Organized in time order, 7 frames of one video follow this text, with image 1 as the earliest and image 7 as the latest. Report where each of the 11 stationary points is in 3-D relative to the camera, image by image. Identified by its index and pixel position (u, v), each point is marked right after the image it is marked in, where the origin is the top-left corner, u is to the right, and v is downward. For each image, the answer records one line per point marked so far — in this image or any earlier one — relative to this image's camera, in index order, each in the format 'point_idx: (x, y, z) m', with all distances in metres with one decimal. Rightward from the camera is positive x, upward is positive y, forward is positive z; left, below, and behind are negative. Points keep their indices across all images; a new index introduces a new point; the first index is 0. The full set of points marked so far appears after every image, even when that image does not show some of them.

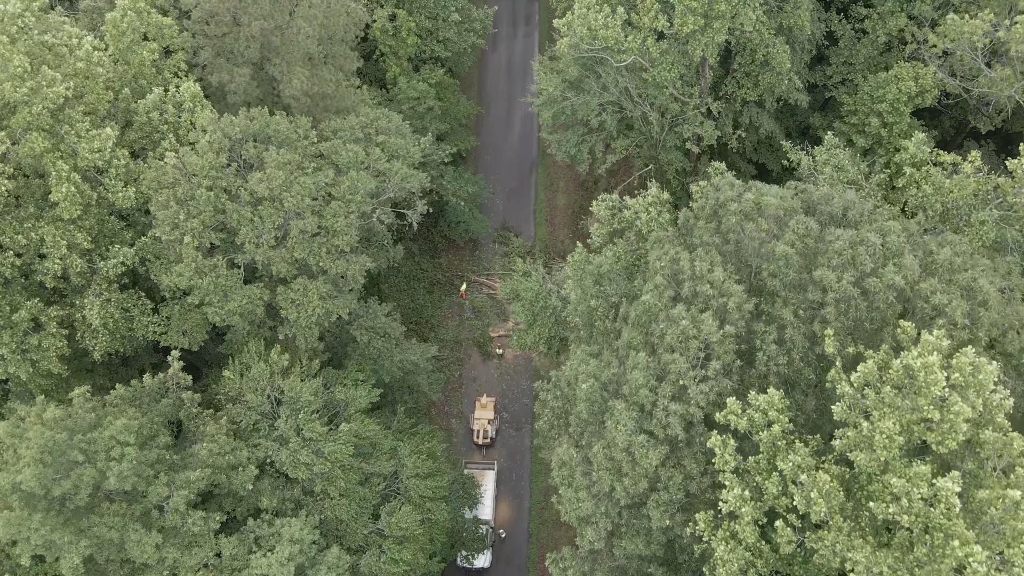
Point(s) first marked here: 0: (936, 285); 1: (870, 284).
0: (+8.3, +0.1, +14.6) m
1: (+7.1, +0.1, +14.8) m
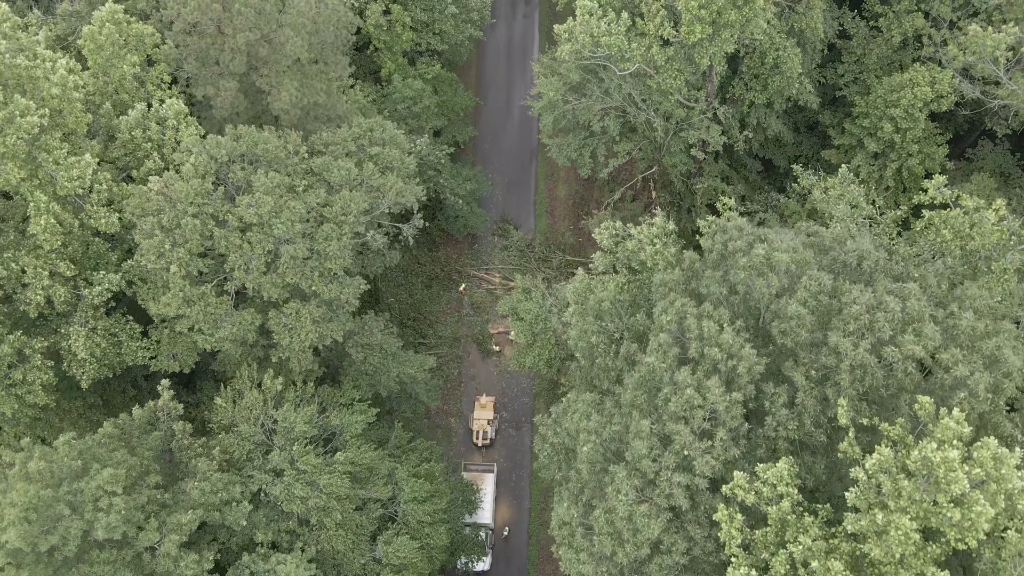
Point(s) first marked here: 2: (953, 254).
0: (+8.2, -1.2, +13.8) m
1: (+7.1, -1.2, +14.1) m
2: (+10.2, +0.8, +17.2) m
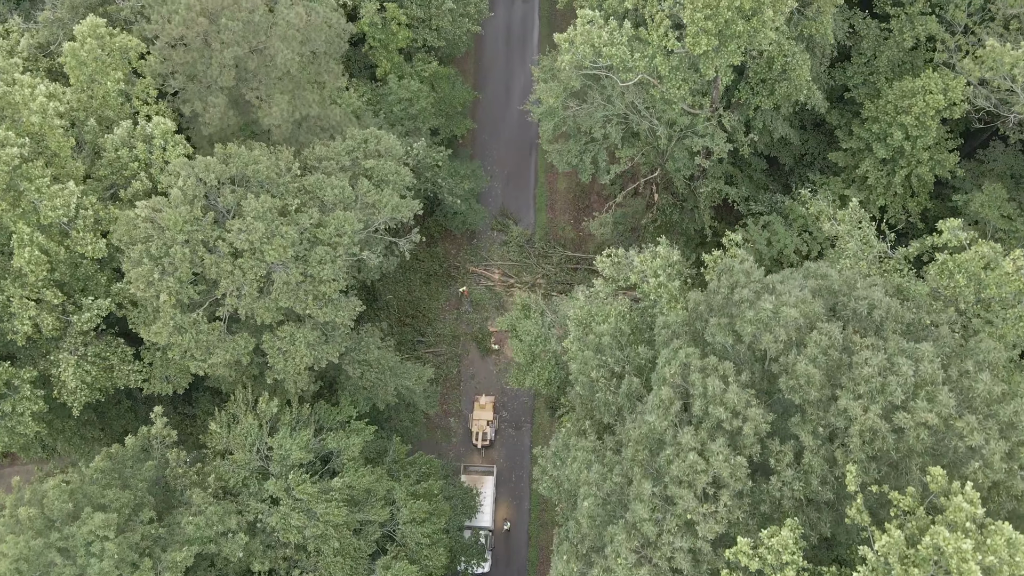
0: (+8.2, -2.4, +13.4) m
1: (+7.0, -2.4, +13.6) m
2: (+10.1, -0.3, +16.7) m
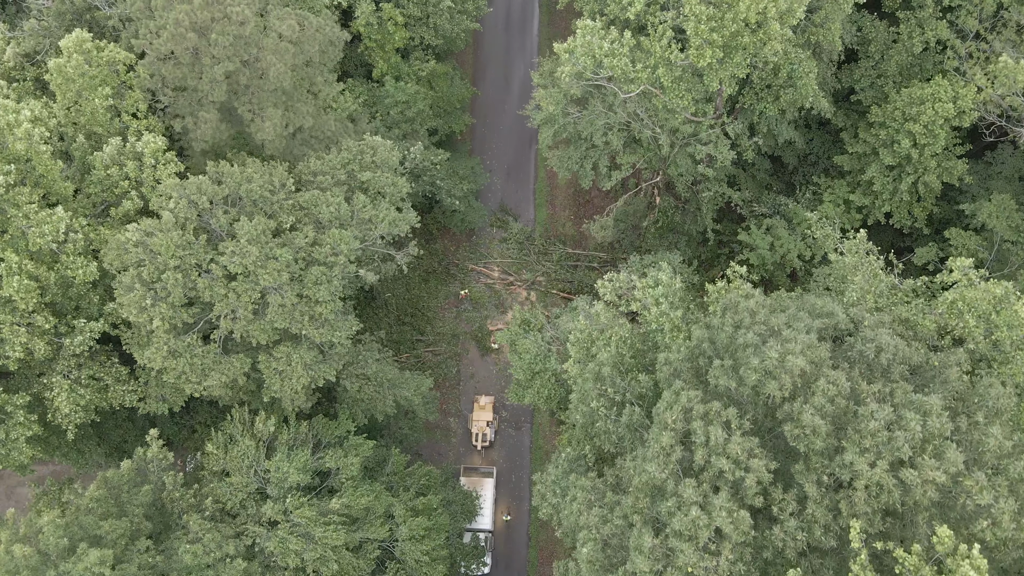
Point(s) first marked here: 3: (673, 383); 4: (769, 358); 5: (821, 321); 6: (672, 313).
0: (+8.2, -3.4, +13.1) m
1: (+7.0, -3.3, +13.3) m
2: (+10.1, -1.1, +16.3) m
3: (+3.6, -2.1, +16.5) m
4: (+5.0, -1.4, +14.6) m
5: (+6.8, -0.7, +16.5) m
6: (+4.1, -0.6, +19.4) m
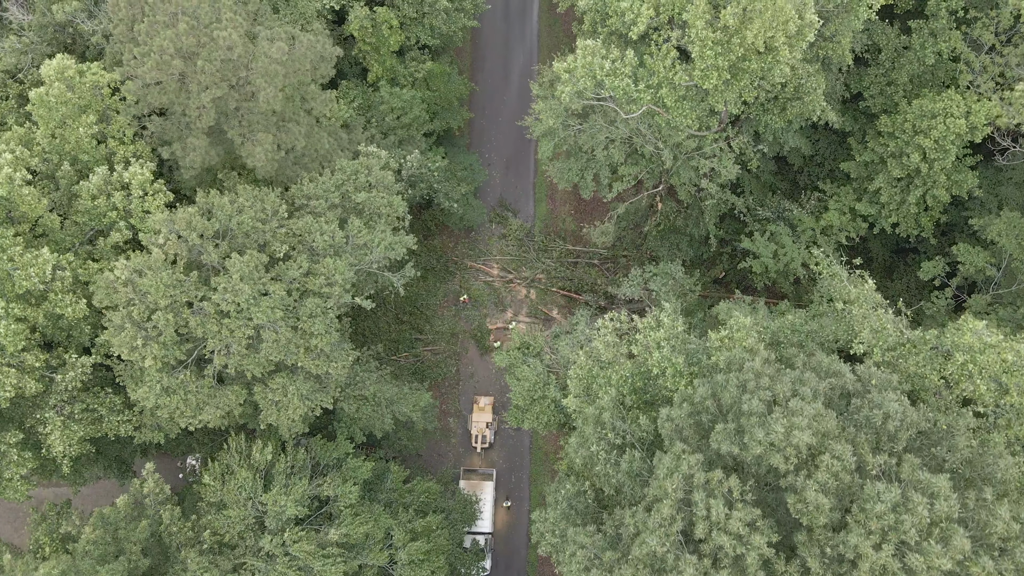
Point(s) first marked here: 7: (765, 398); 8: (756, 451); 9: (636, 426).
0: (+8.1, -4.8, +12.8) m
1: (+7.0, -4.8, +13.1) m
2: (+10.1, -2.4, +15.9) m
3: (+3.5, -3.4, +16.2) m
4: (+5.0, -2.7, +14.3) m
5: (+6.8, -2.0, +16.1) m
6: (+4.1, -1.8, +19.0) m
7: (+5.2, -2.2, +15.4) m
8: (+4.7, -3.1, +14.5) m
9: (+3.2, -3.6, +19.4) m
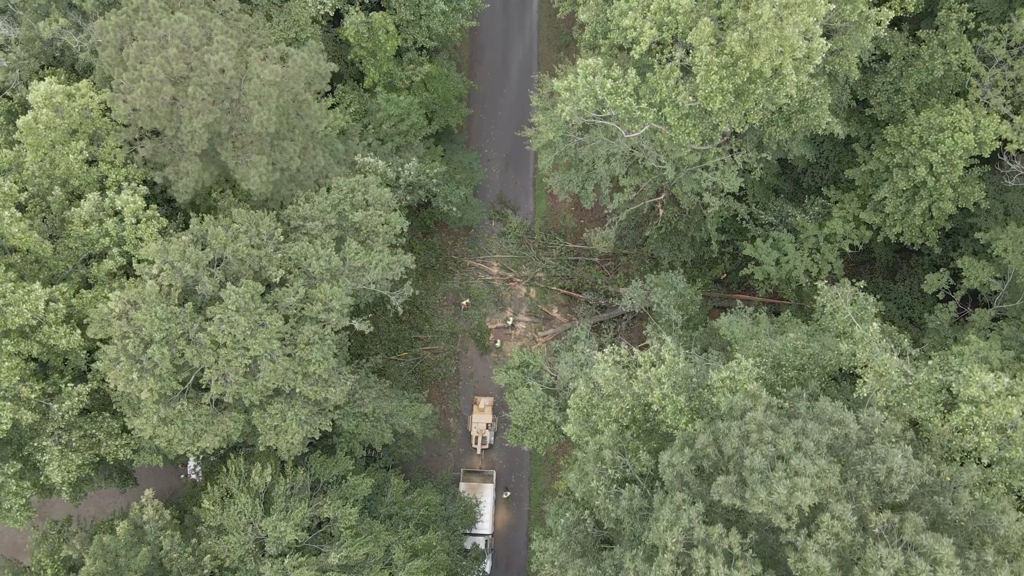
0: (+8.1, -6.0, +12.8) m
1: (+7.0, -5.9, +13.0) m
2: (+10.1, -3.4, +15.8) m
3: (+3.5, -4.4, +16.0) m
4: (+5.0, -3.9, +14.1) m
5: (+6.8, -3.0, +15.9) m
6: (+4.1, -2.7, +18.8) m
7: (+5.2, -3.3, +15.2) m
8: (+4.7, -4.2, +14.4) m
9: (+3.2, -4.5, +19.3) m
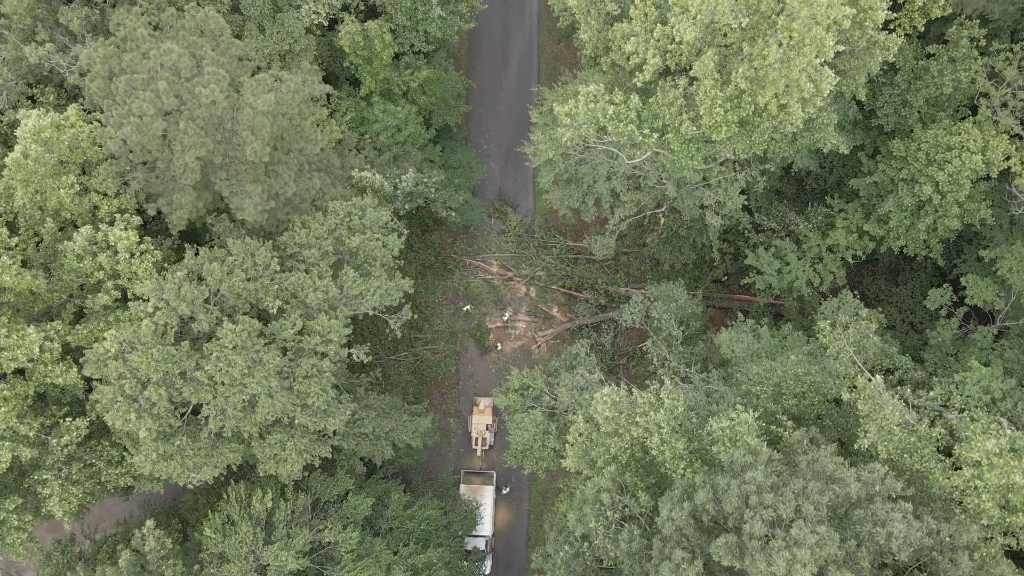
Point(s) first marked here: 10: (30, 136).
0: (+8.1, -7.4, +12.9) m
1: (+6.9, -7.3, +13.1) m
2: (+10.0, -4.7, +15.7) m
3: (+3.5, -5.7, +16.1) m
4: (+5.0, -5.2, +14.1) m
5: (+6.8, -4.3, +15.9) m
6: (+4.1, -3.8, +18.7) m
7: (+5.2, -4.6, +15.2) m
8: (+4.7, -5.5, +14.4) m
9: (+3.2, -5.5, +19.3) m
10: (-12.8, +4.0, +19.9) m
